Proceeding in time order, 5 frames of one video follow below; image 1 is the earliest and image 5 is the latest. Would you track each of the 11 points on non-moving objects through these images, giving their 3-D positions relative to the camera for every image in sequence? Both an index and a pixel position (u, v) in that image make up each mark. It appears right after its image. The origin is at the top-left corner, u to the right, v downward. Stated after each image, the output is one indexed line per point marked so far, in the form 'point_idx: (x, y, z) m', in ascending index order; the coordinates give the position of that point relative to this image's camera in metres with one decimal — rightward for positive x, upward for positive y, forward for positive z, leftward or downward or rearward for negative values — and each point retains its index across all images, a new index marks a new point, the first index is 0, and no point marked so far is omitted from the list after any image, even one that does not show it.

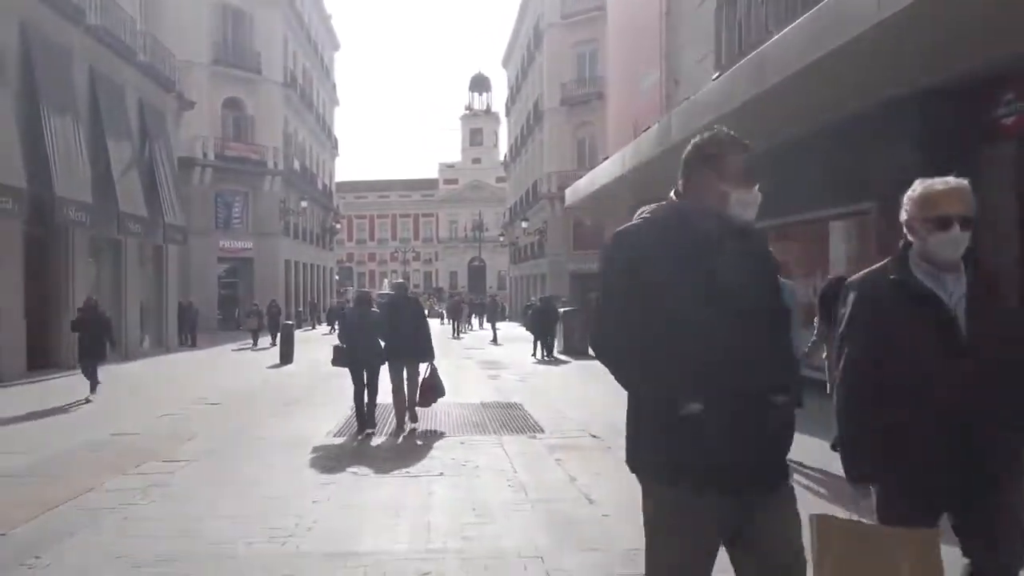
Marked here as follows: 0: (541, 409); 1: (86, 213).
0: (+0.4, -1.8, +11.0) m
1: (-9.2, +1.6, +16.2) m
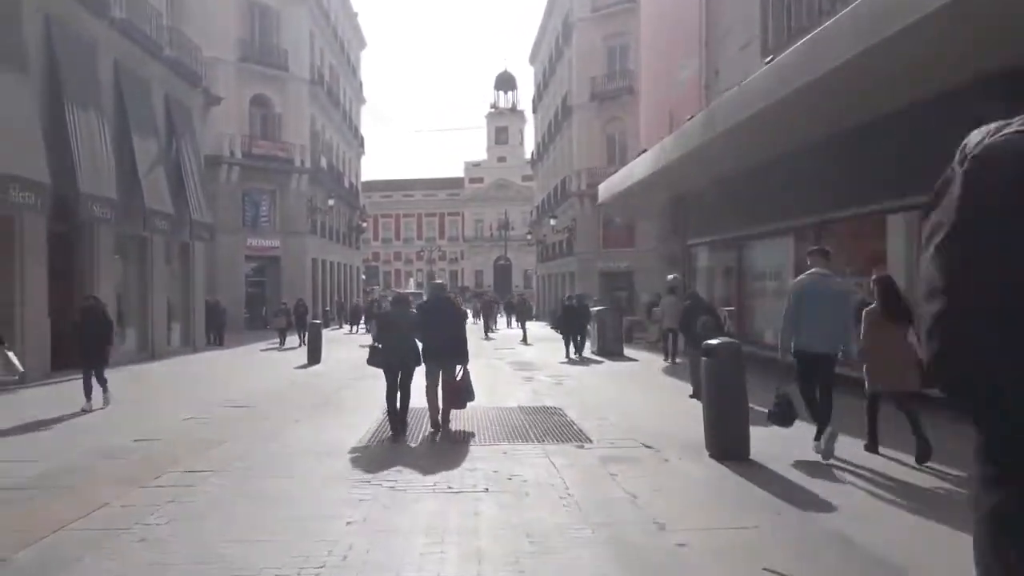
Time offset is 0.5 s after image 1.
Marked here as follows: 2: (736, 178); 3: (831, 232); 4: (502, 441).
0: (+1.0, -1.7, +10.4) m
1: (-8.5, +1.7, +15.9) m
2: (+5.5, +2.7, +18.4) m
3: (+6.1, +1.1, +14.4) m
4: (-0.1, -1.7, +8.5) m
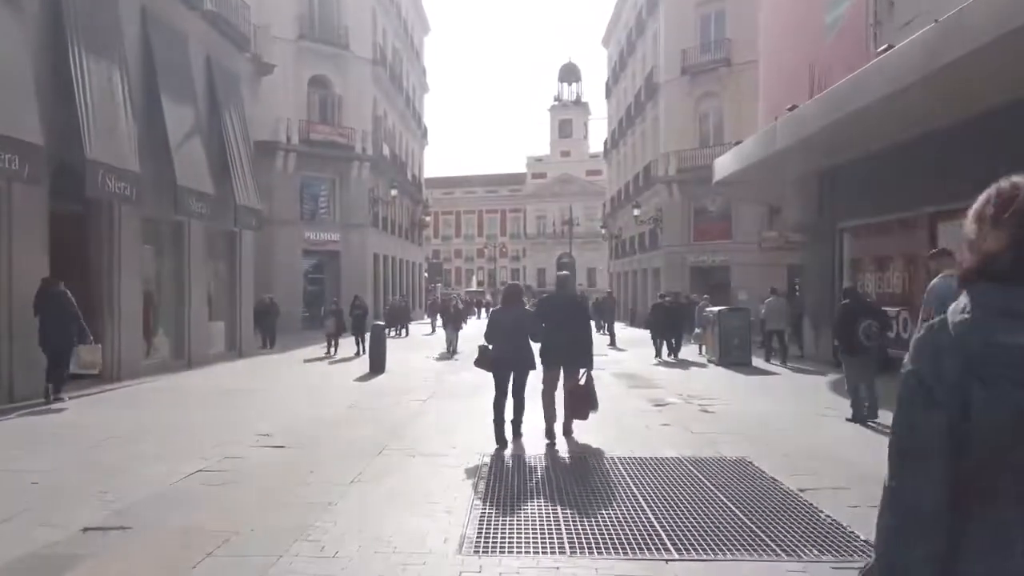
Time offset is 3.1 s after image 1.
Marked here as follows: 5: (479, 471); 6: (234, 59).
0: (+2.5, -1.7, +6.6) m
1: (-6.5, +1.8, +12.8) m
2: (+7.6, +2.8, +14.2) m
3: (+7.9, +1.2, +10.3) m
4: (+1.3, -1.6, +4.8) m
5: (-0.3, -1.8, +7.3) m
6: (-7.0, +5.8, +18.8) m
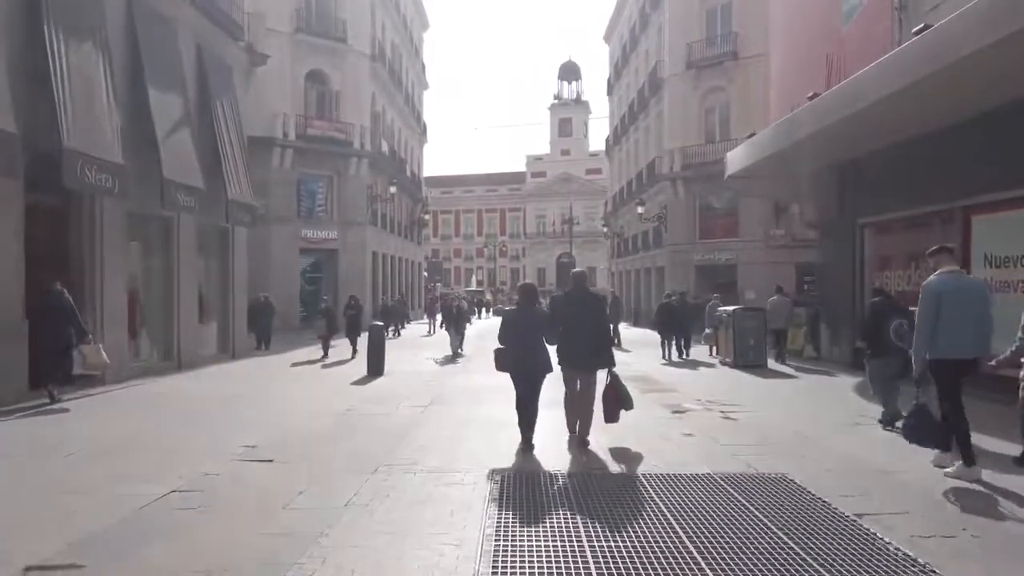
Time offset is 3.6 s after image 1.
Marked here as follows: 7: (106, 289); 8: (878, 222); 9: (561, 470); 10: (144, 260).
0: (+2.6, -1.6, +5.9) m
1: (-6.4, +1.8, +12.1) m
2: (+7.7, +2.8, +13.5) m
3: (+8.0, +1.2, +9.5) m
4: (+1.4, -1.6, +4.1) m
5: (-0.2, -1.7, +6.5) m
6: (-6.9, +5.8, +18.1) m
7: (-7.0, 0.0, +12.9) m
8: (+7.8, +1.4, +16.0) m
9: (+0.5, -1.8, +7.5) m
10: (-7.2, +0.5, +14.6) m
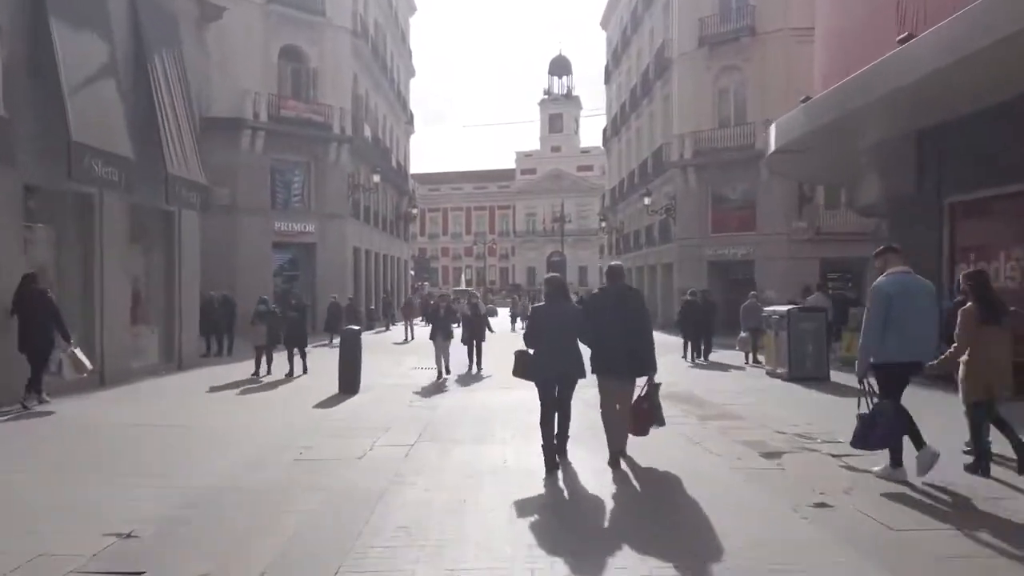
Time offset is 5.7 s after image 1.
0: (+2.9, -1.5, +2.9) m
1: (-6.2, +1.9, +8.9) m
2: (+7.9, +2.9, +10.6) m
3: (+8.3, +1.3, +6.7) m
4: (+1.7, -1.5, +1.1) m
5: (+0.1, -1.6, +3.5) m
6: (-6.8, +5.9, +14.9) m
7: (-6.8, +0.1, +9.8) m
8: (+7.9, +1.5, +13.1) m
9: (+0.8, -1.7, +4.5) m
10: (-7.0, +0.6, +11.5) m
